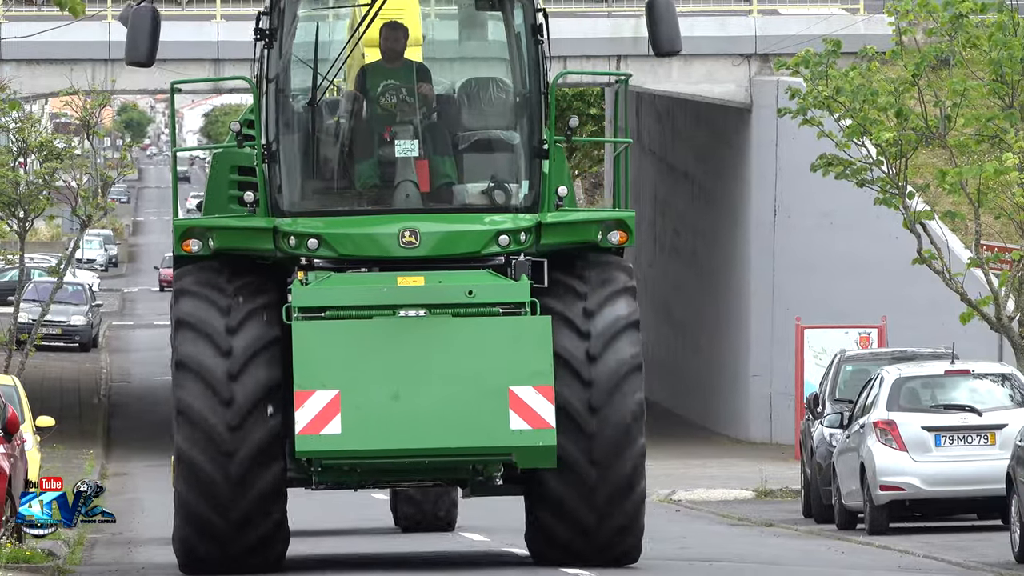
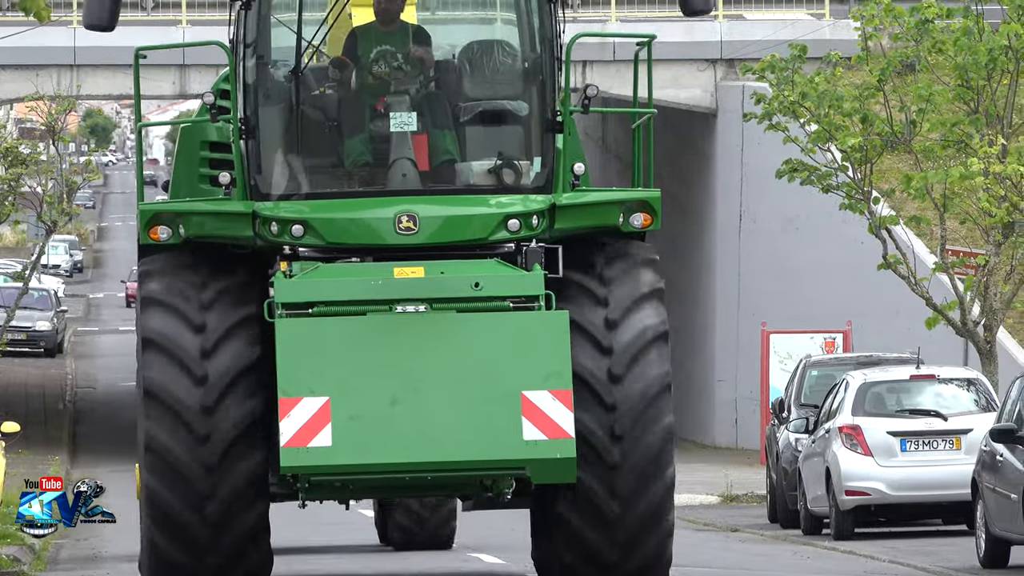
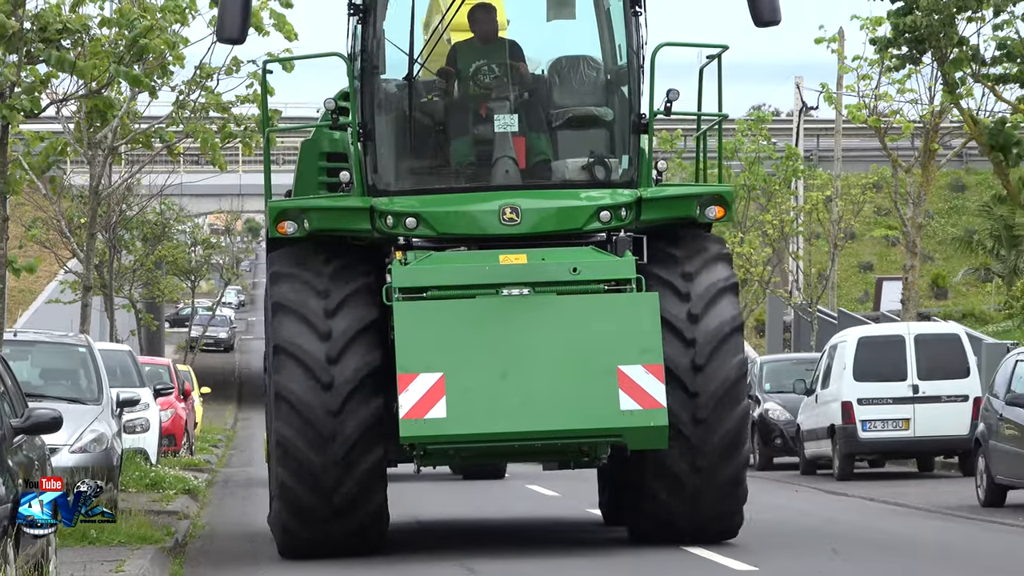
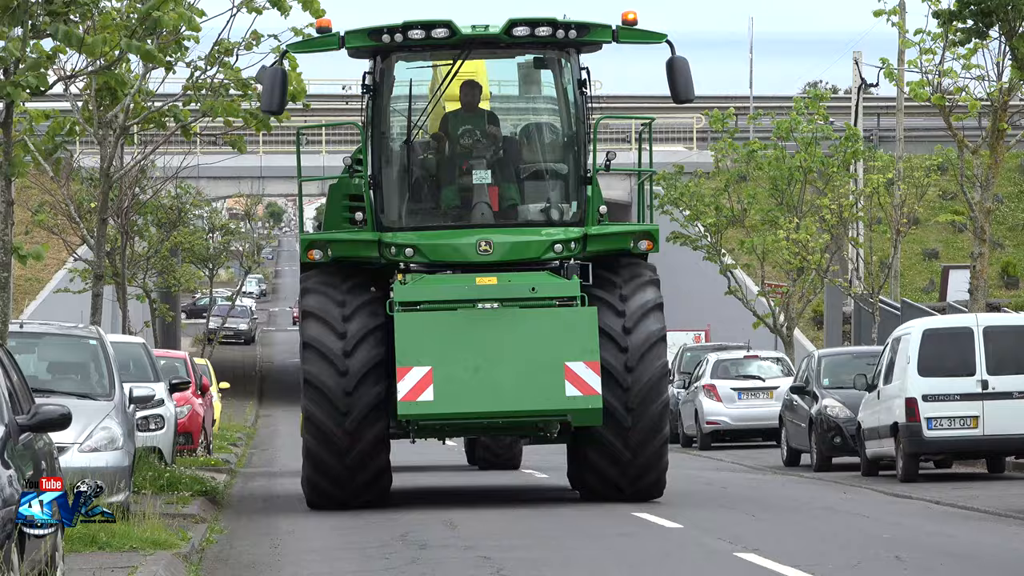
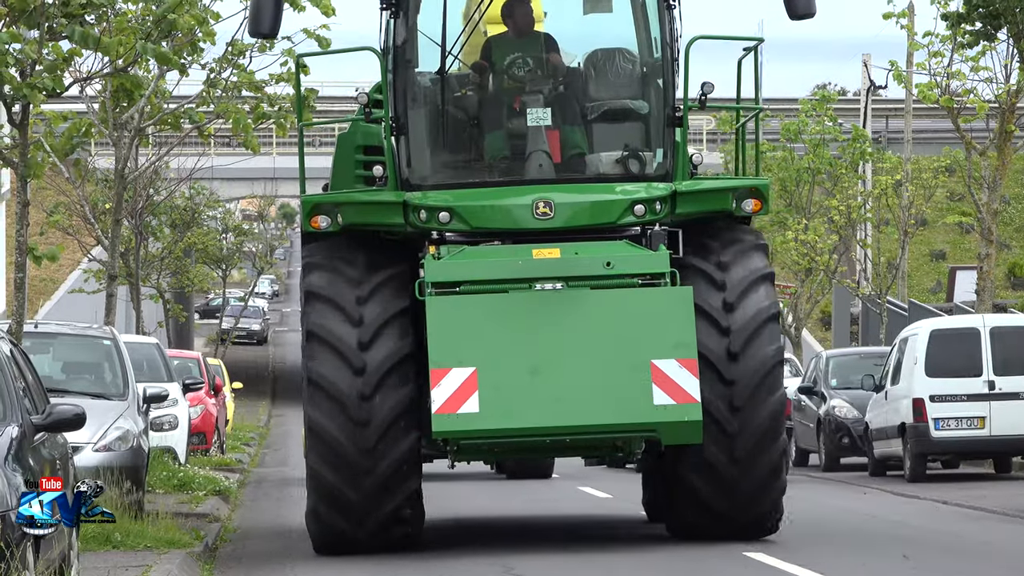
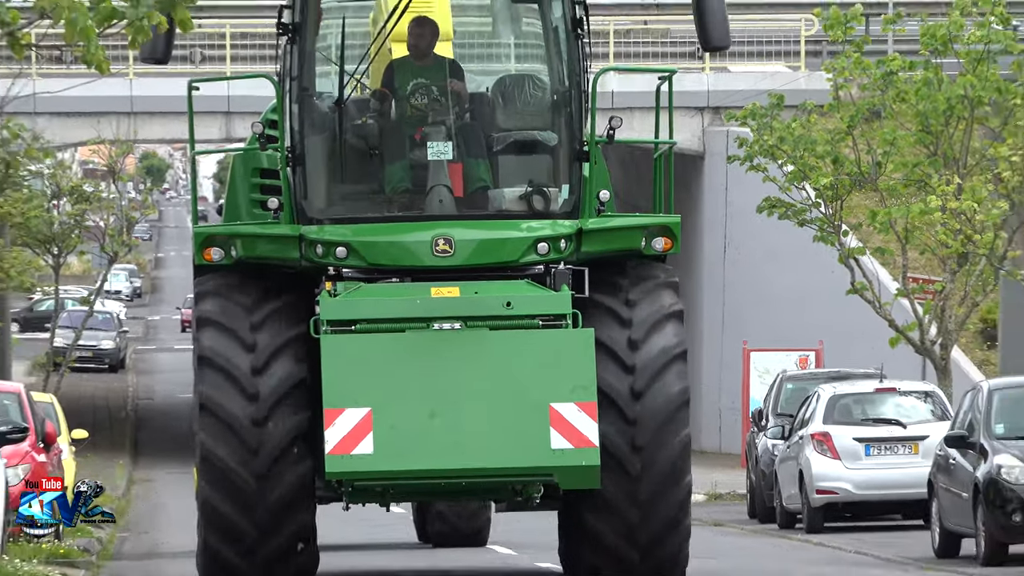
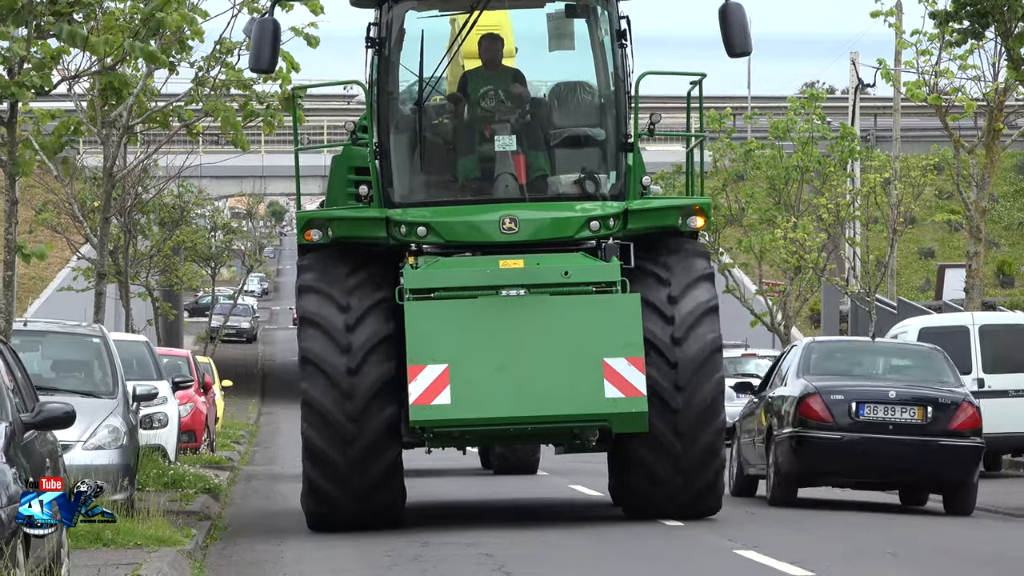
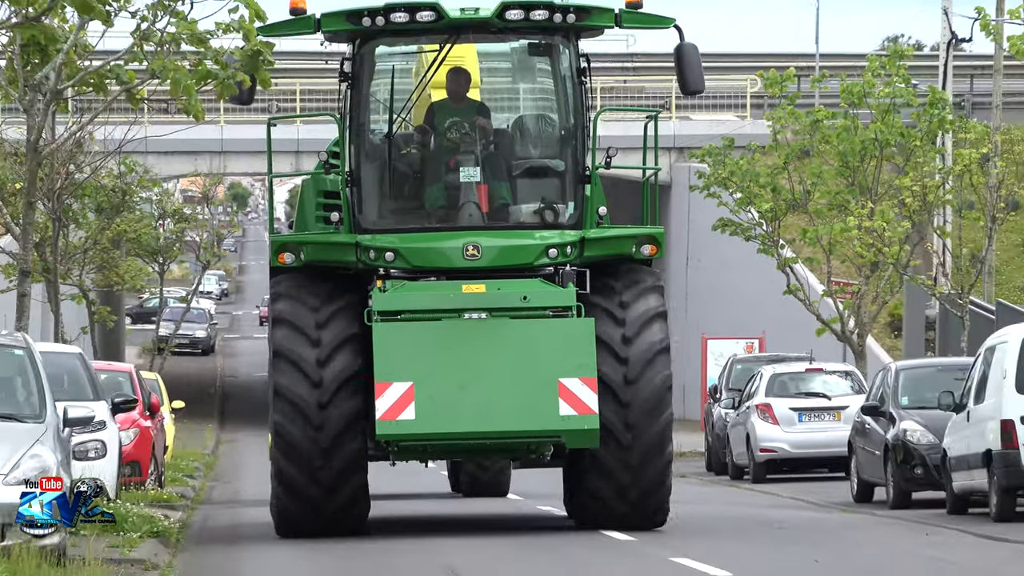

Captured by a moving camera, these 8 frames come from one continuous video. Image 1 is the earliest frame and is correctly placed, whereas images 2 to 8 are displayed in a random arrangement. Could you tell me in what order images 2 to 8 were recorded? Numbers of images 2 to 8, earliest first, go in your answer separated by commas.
2, 6, 8, 4, 7, 5, 3
